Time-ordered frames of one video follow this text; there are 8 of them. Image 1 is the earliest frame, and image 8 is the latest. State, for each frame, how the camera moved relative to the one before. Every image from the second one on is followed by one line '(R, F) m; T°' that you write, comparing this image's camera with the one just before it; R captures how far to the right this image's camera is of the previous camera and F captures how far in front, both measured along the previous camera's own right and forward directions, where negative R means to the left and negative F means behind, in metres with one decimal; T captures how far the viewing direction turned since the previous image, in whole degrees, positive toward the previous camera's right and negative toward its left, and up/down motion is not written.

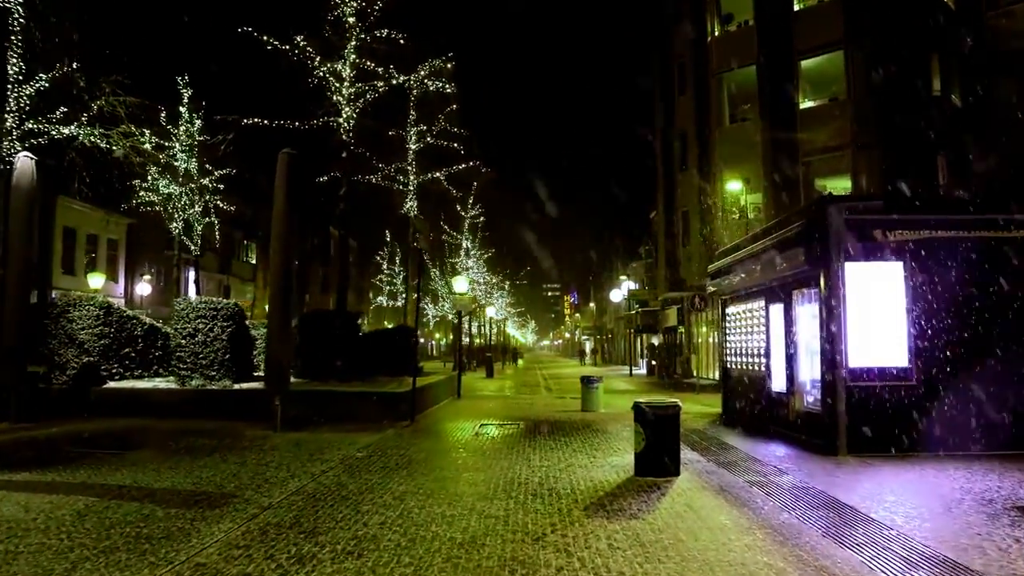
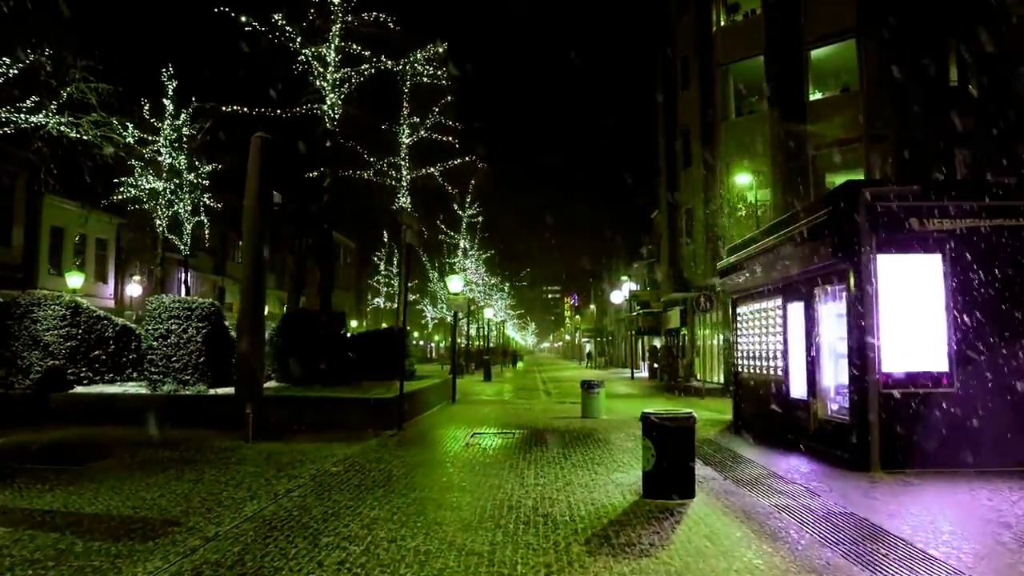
(+0.1, +1.2) m; 0°
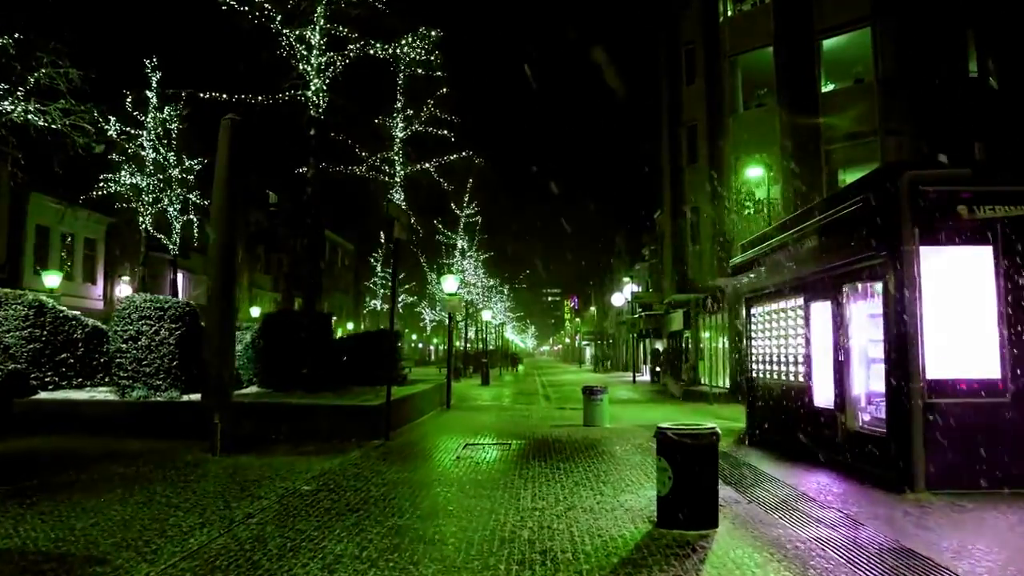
(+0.1, +1.2) m; 0°
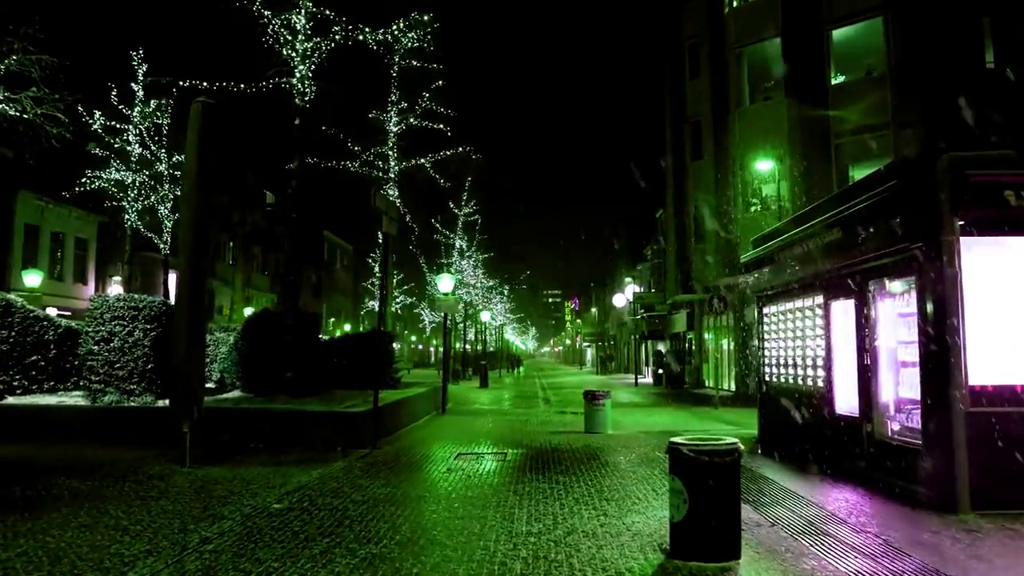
(+0.1, +1.0) m; 0°
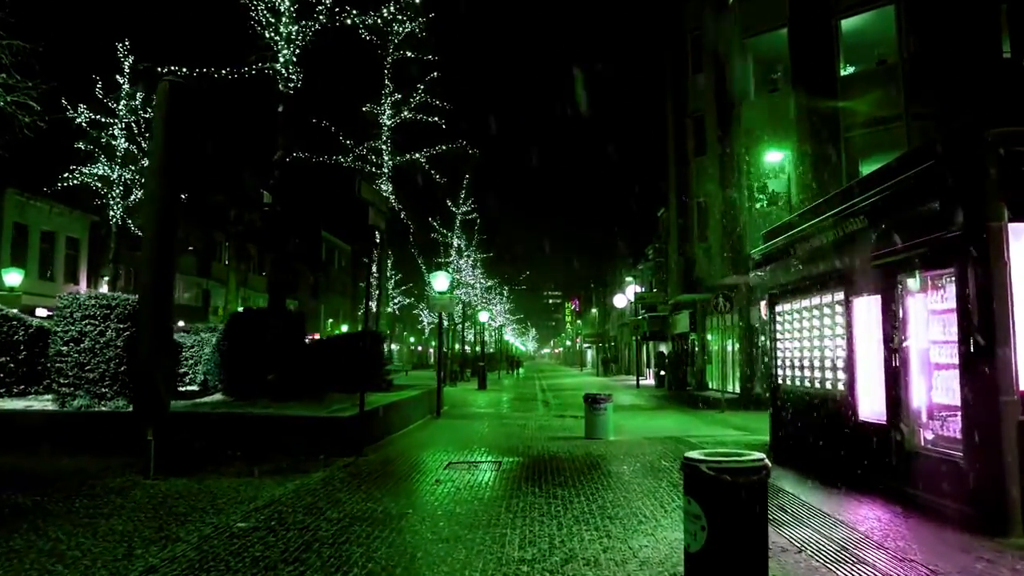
(+0.1, +0.9) m; 0°
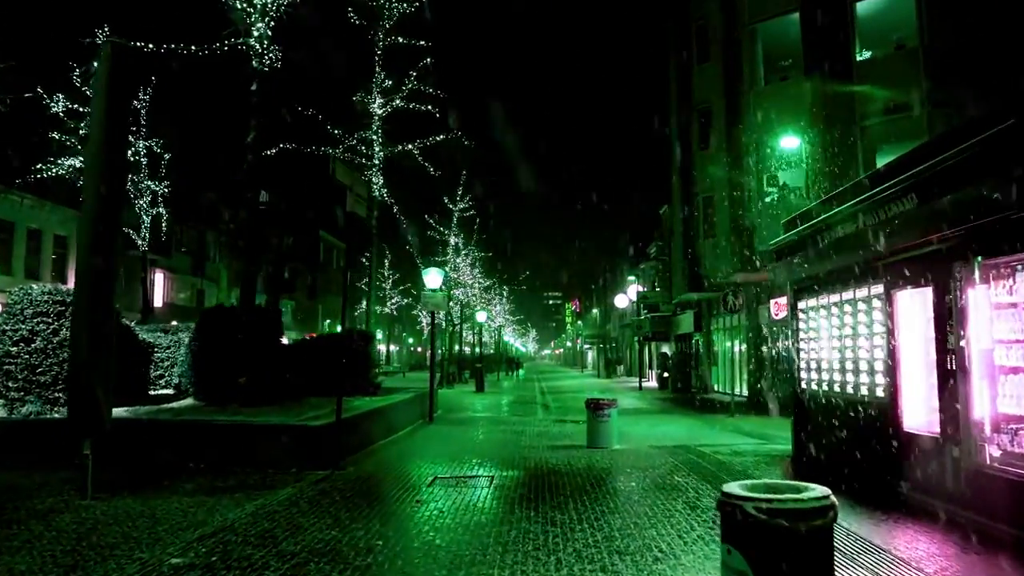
(+0.1, +1.3) m; 0°
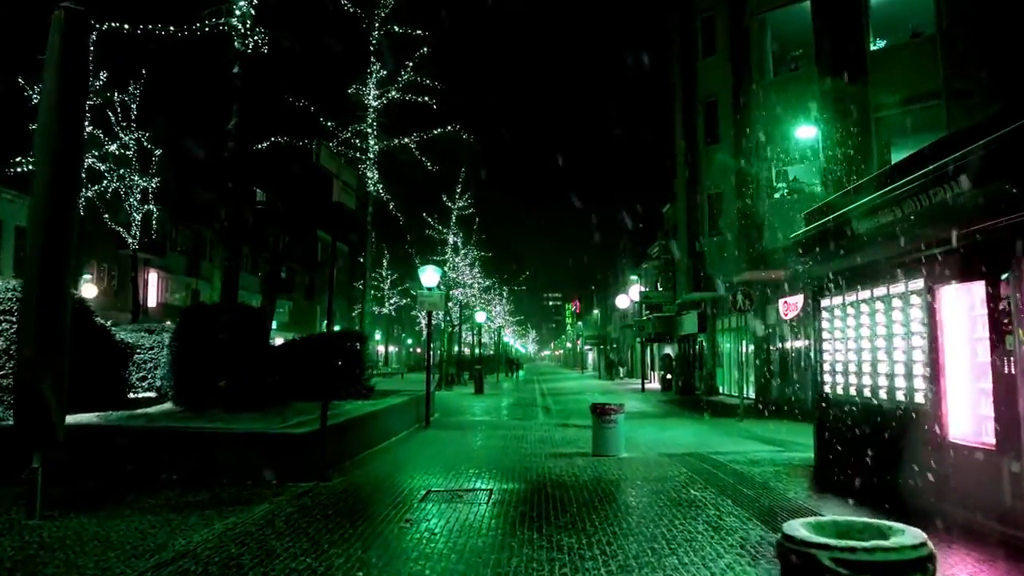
(0.0, +0.9) m; 0°
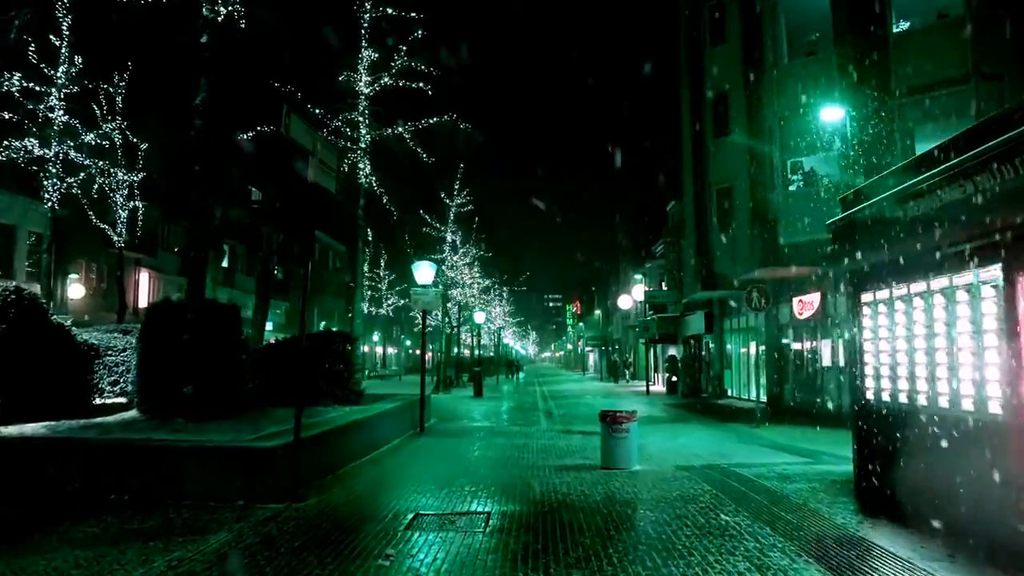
(0.0, +1.3) m; 0°
